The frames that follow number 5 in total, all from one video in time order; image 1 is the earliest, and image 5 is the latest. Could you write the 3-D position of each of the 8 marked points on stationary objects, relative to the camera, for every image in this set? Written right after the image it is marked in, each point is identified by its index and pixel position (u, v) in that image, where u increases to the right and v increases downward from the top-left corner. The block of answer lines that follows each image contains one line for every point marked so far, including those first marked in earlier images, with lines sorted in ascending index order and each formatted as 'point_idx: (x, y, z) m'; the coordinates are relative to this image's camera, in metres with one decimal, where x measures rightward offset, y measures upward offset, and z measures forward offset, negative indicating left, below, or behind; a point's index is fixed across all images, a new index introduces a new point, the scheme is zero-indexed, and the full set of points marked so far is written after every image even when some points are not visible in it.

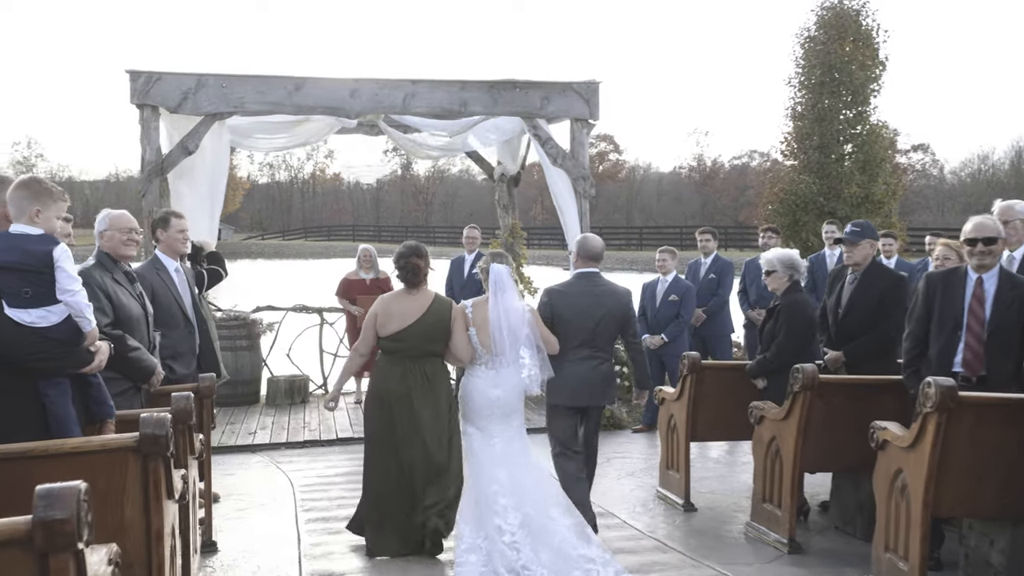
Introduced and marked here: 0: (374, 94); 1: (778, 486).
0: (-1.1, +1.6, +8.6) m
1: (+1.3, -1.0, +5.0) m
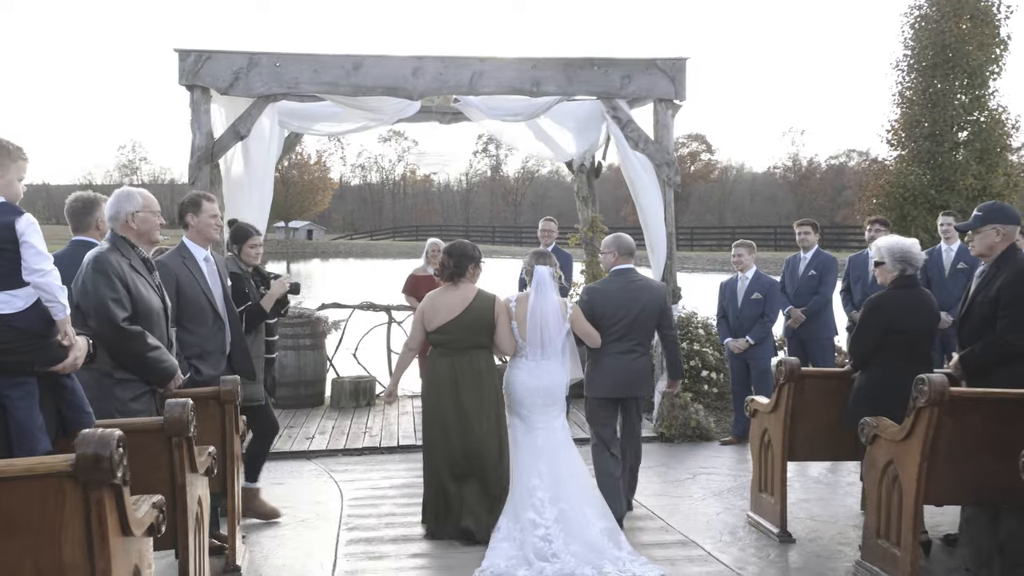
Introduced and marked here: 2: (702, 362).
0: (-0.6, +1.6, +7.9) m
1: (+1.5, -0.9, +4.2) m
2: (+1.7, -0.7, +9.6) m
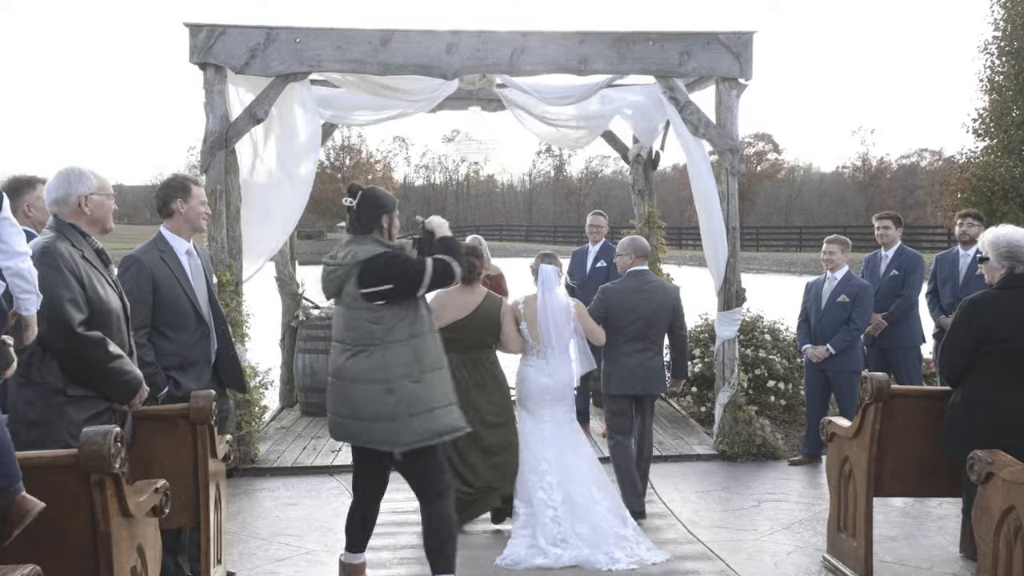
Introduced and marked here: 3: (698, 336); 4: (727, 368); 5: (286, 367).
0: (-0.3, +1.6, +7.2) m
1: (+1.6, -0.9, +3.3) m
2: (+2.1, -0.7, +8.7) m
3: (+1.7, -0.4, +9.3) m
4: (+1.6, -0.6, +7.7) m
5: (-2.1, -0.7, +9.5) m
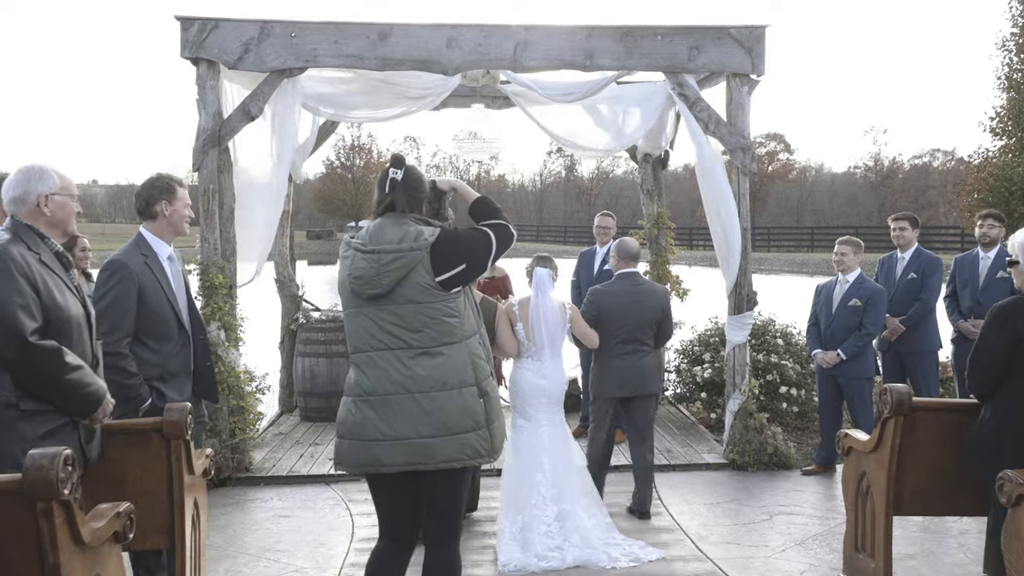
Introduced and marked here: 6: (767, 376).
0: (-0.2, +1.6, +6.9) m
1: (+1.6, -1.0, +3.0) m
2: (+2.2, -0.7, +8.4) m
3: (+1.7, -0.4, +9.0) m
4: (+1.6, -0.6, +7.4) m
5: (-2.0, -0.7, +9.3) m
6: (+2.0, -0.7, +8.4) m
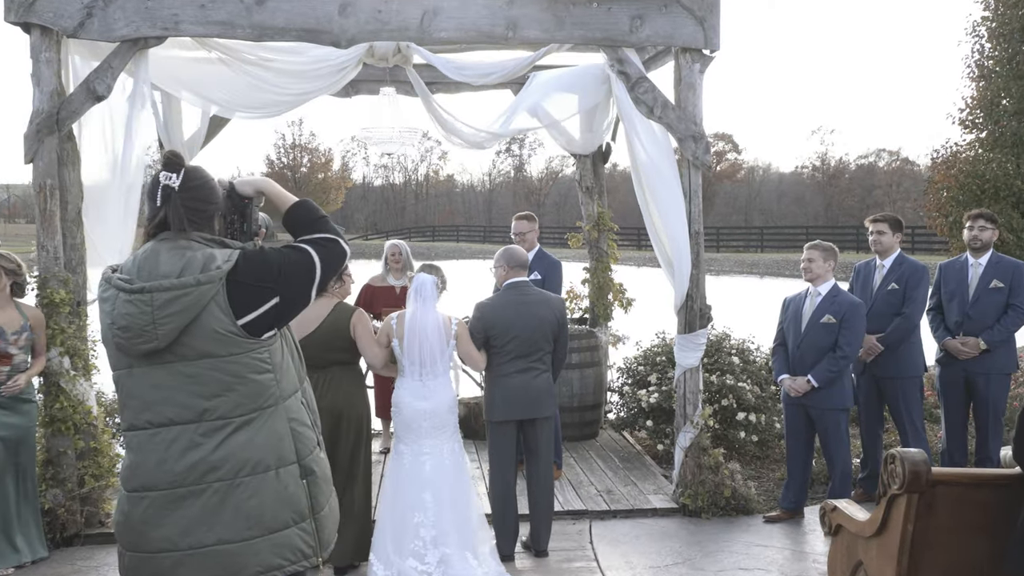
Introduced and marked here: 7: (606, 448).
0: (-0.7, +1.5, +5.8) m
1: (+1.3, -1.0, +1.9) m
2: (+1.6, -0.8, +7.4) m
3: (+1.1, -0.5, +7.9) m
4: (+1.1, -0.7, +6.4) m
5: (-2.6, -0.8, +8.0) m
6: (+1.5, -0.8, +7.3) m
7: (+0.7, -1.2, +7.7) m
